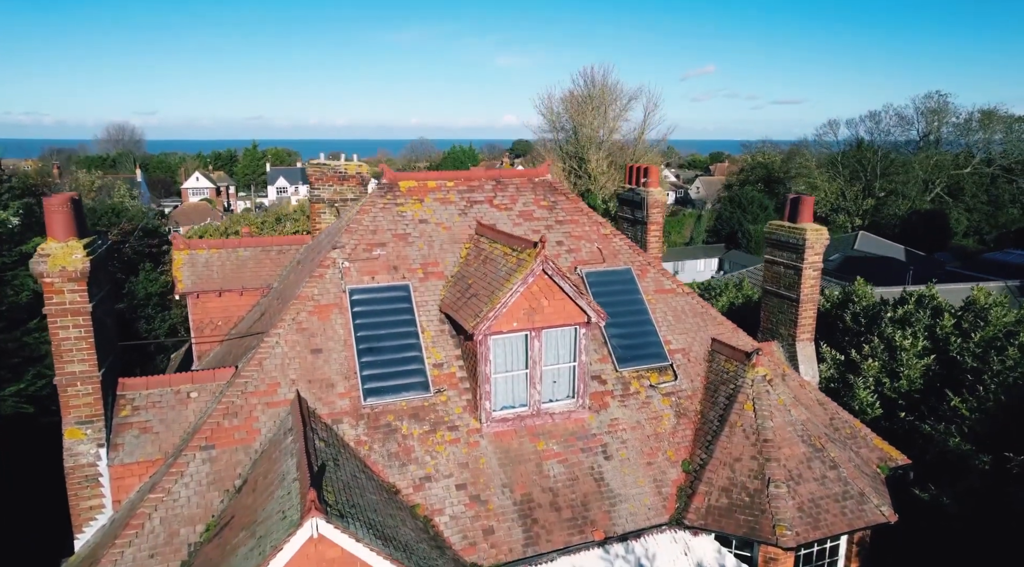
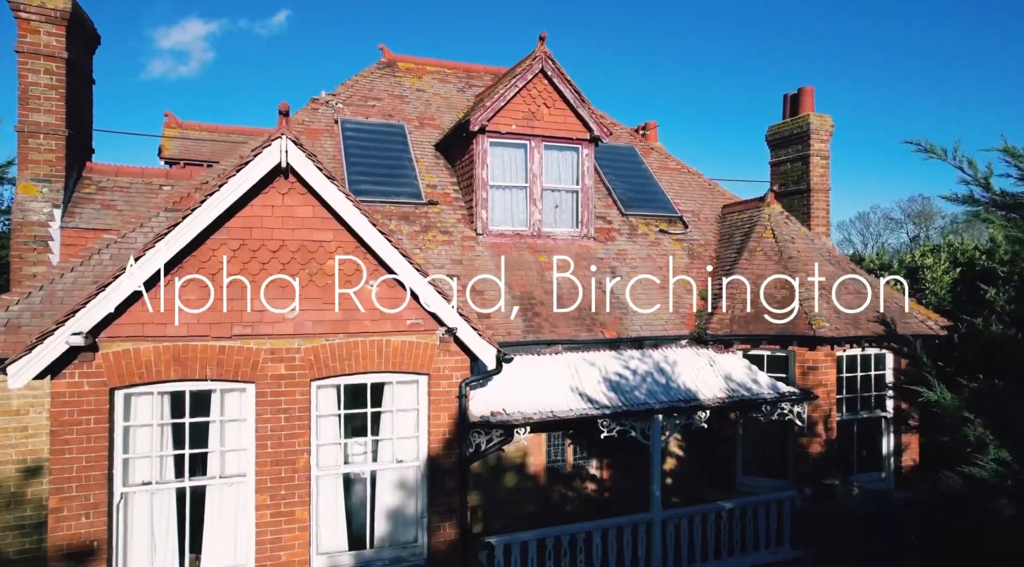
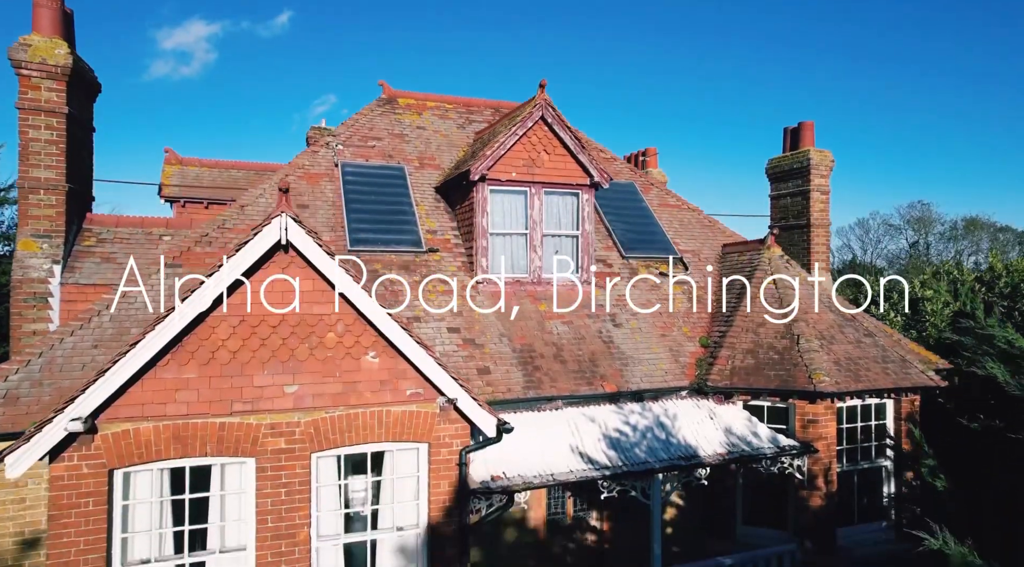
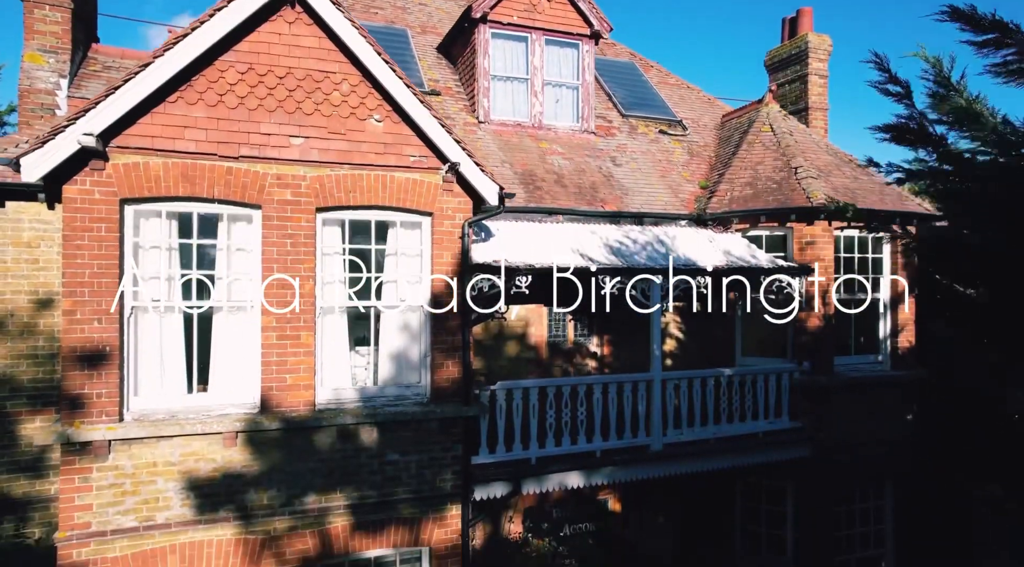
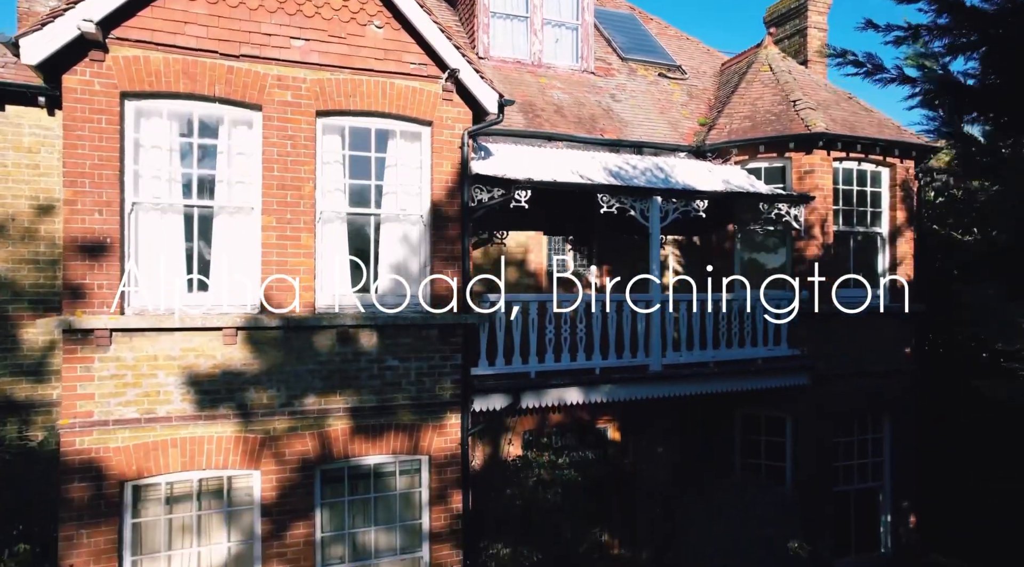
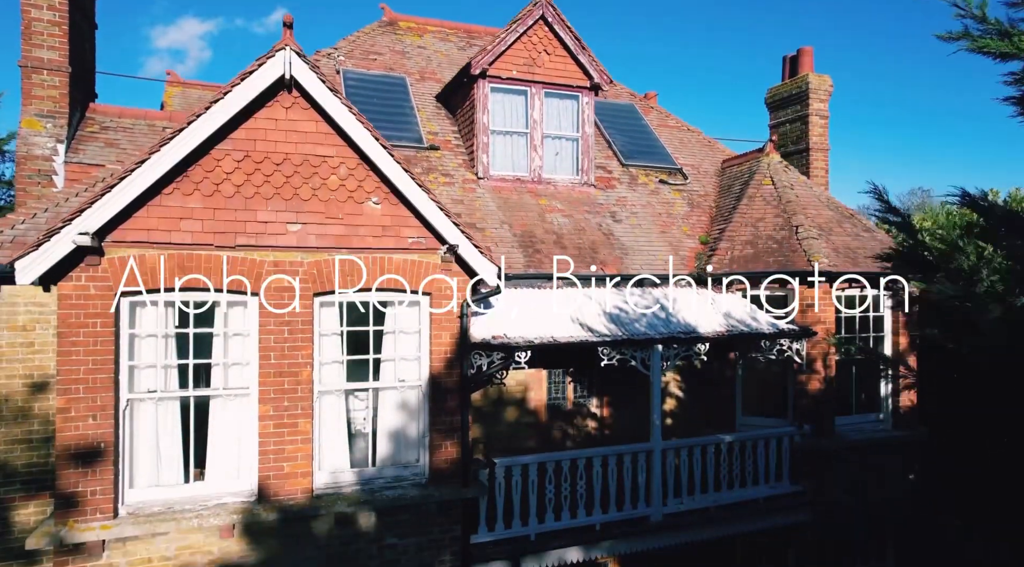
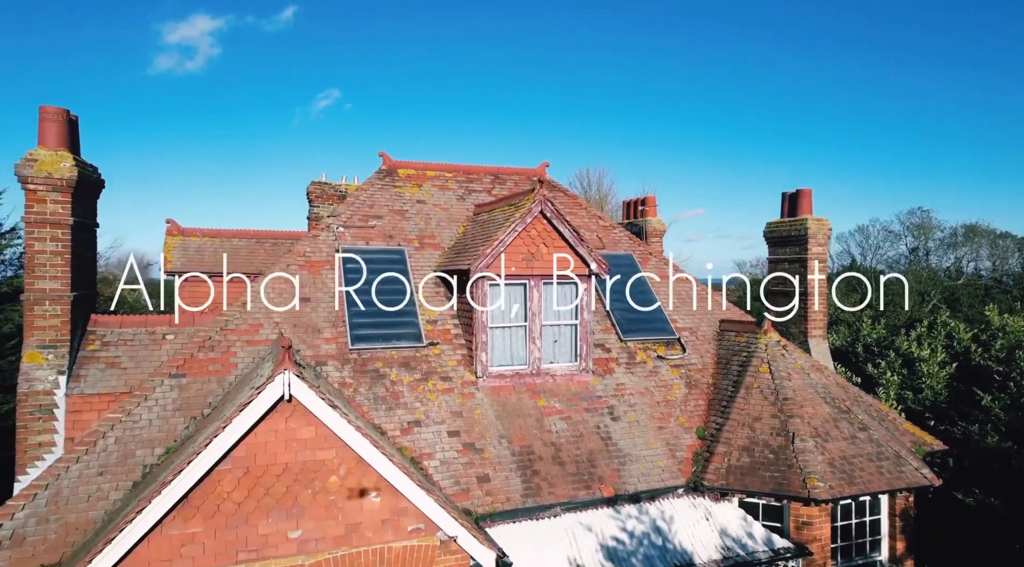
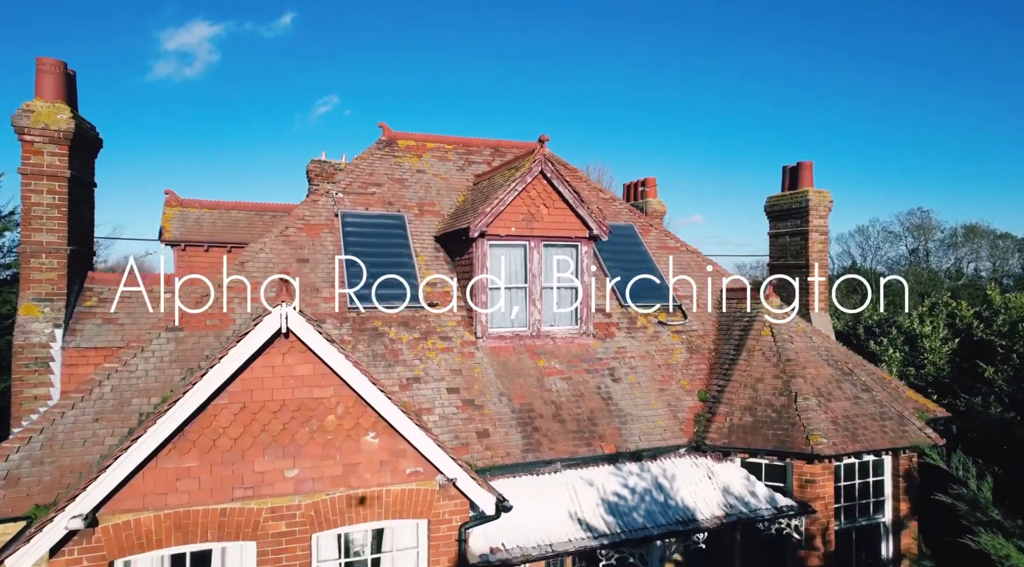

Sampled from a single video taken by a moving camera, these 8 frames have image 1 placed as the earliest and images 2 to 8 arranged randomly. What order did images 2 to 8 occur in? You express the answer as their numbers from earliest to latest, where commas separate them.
7, 8, 3, 2, 6, 4, 5
